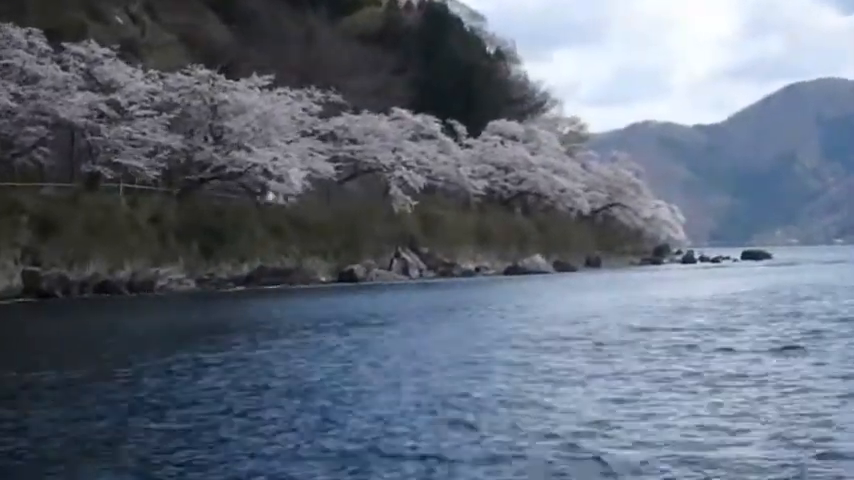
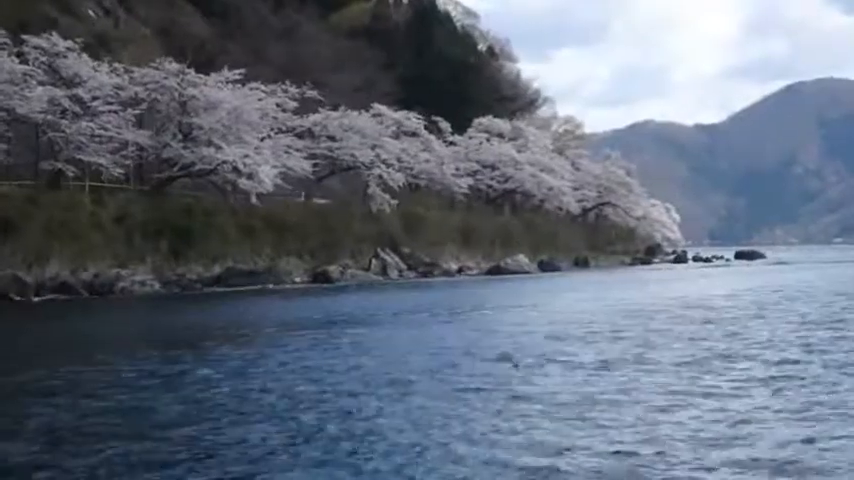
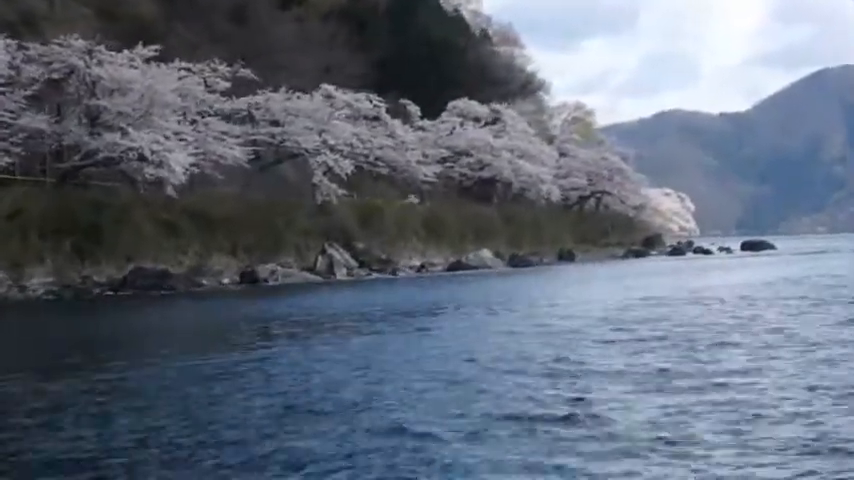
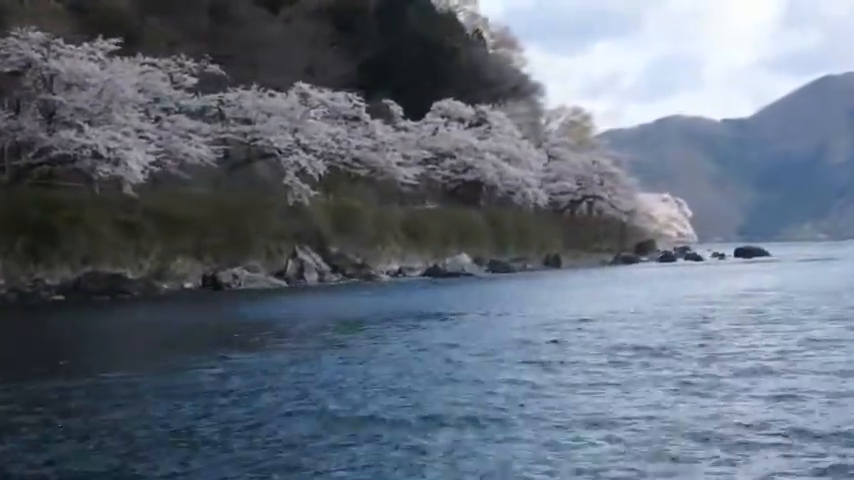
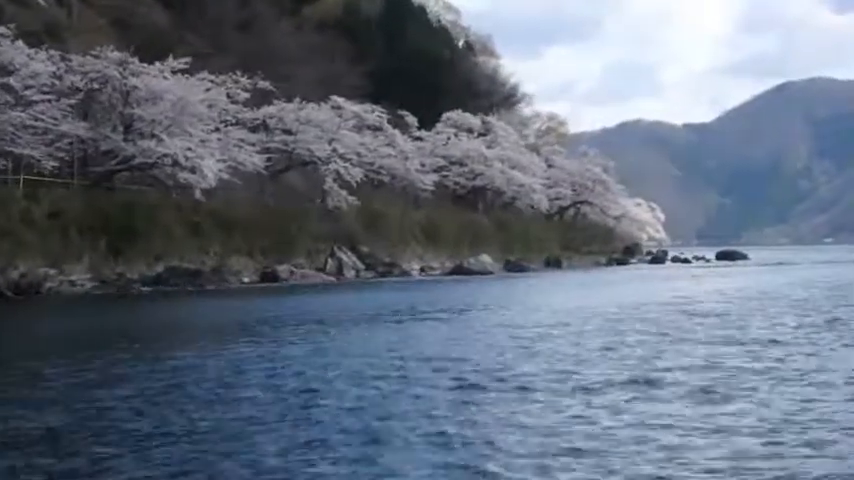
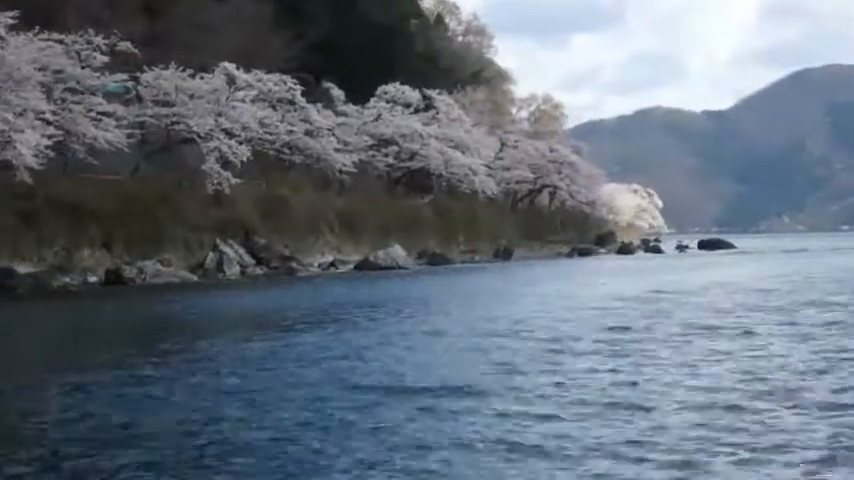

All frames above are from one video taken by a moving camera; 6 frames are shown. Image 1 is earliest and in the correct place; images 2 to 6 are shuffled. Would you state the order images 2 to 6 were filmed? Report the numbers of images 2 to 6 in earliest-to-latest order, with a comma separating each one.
2, 5, 3, 4, 6
